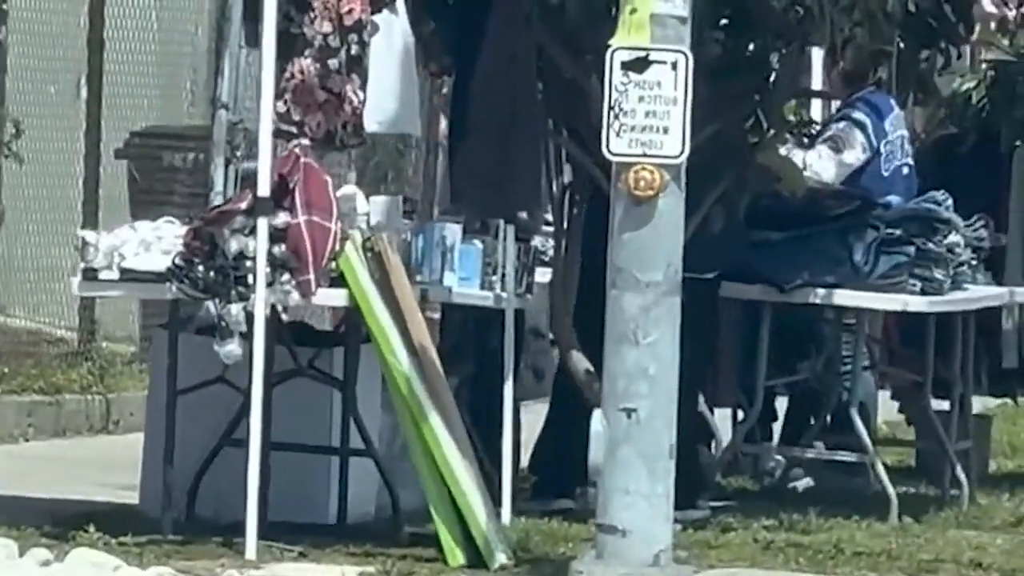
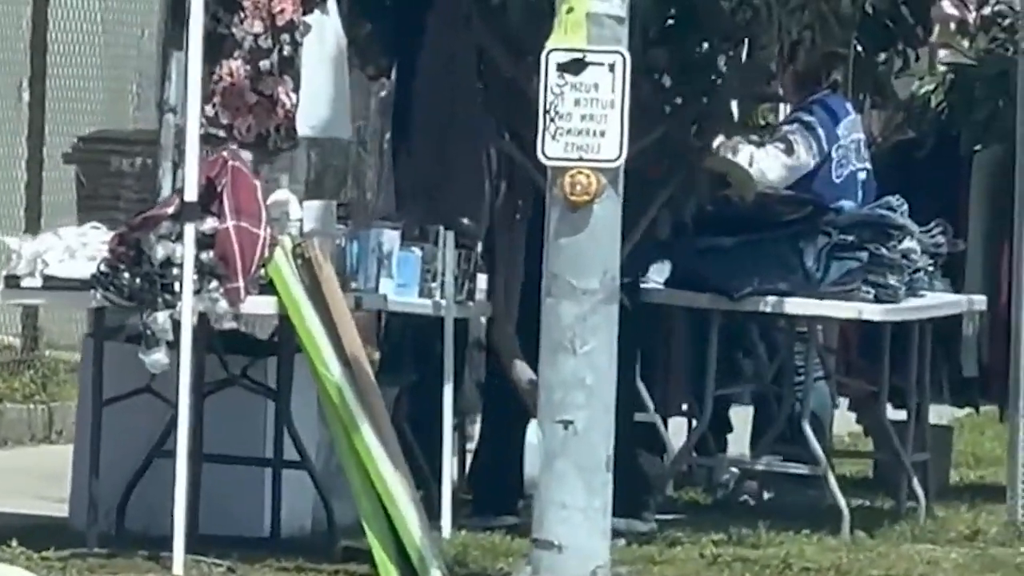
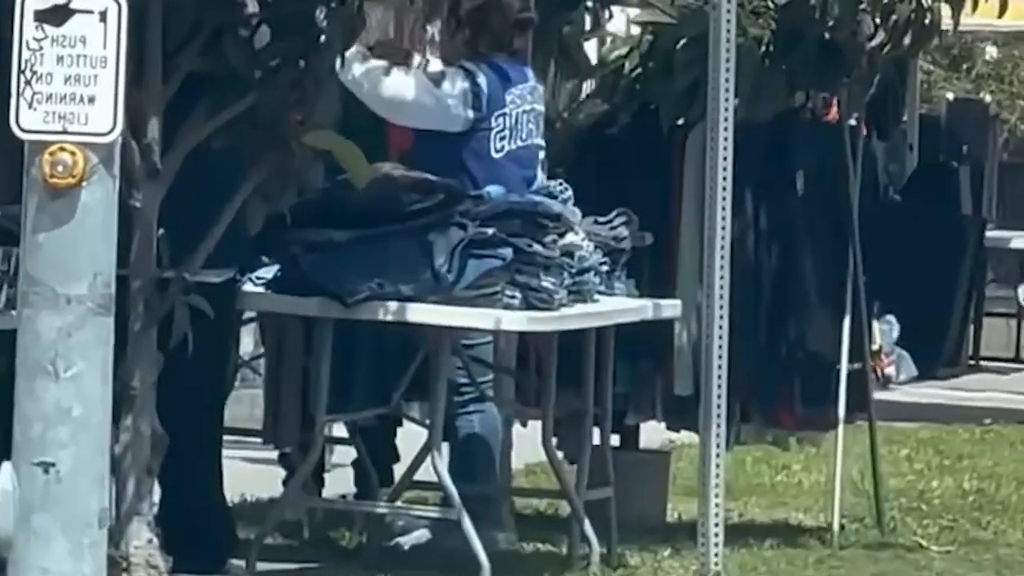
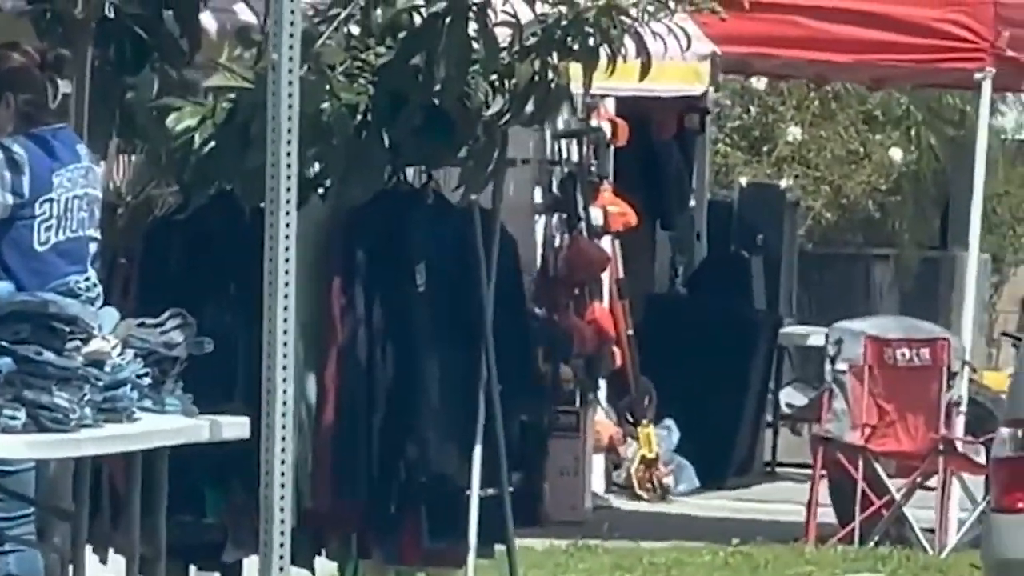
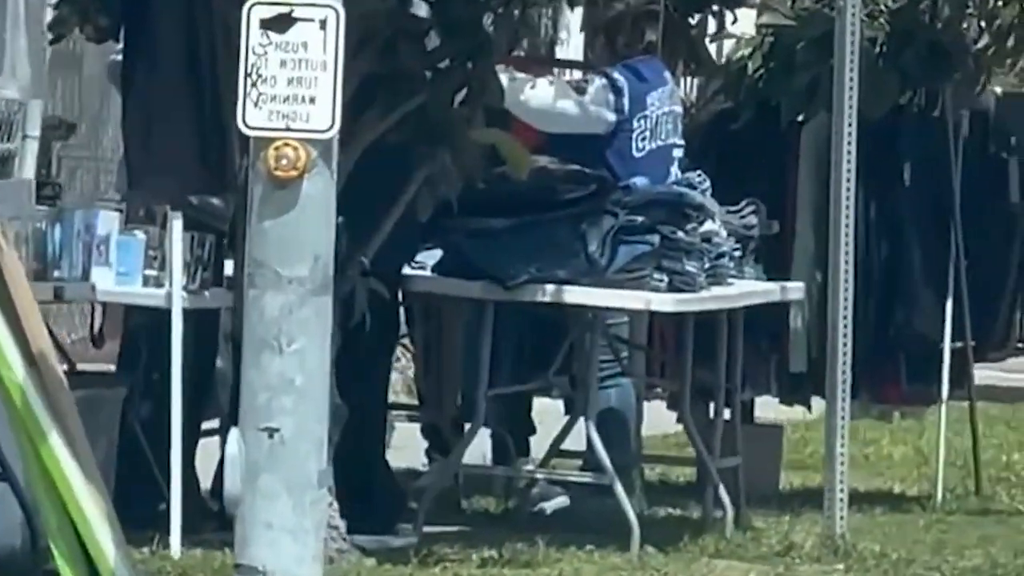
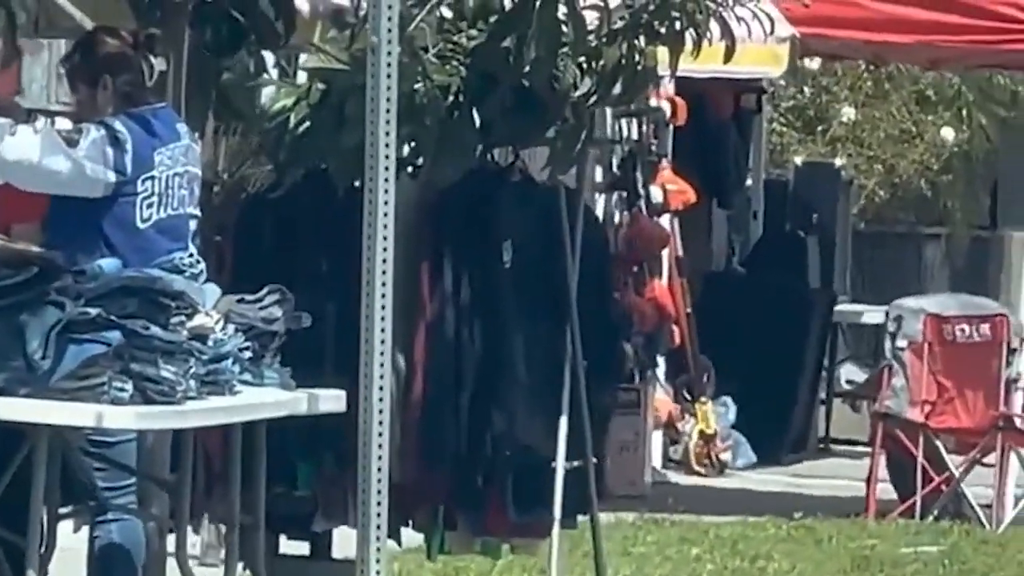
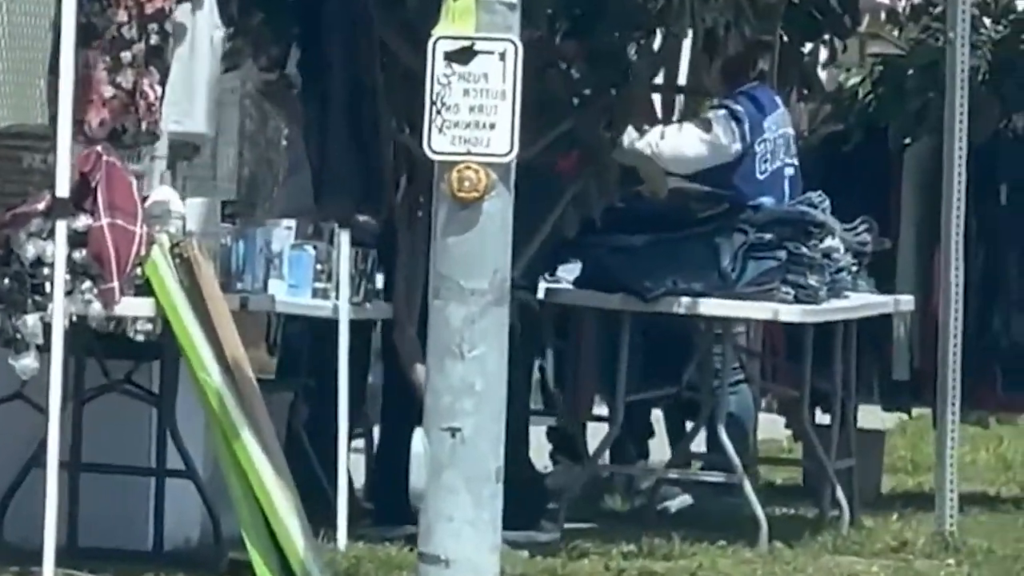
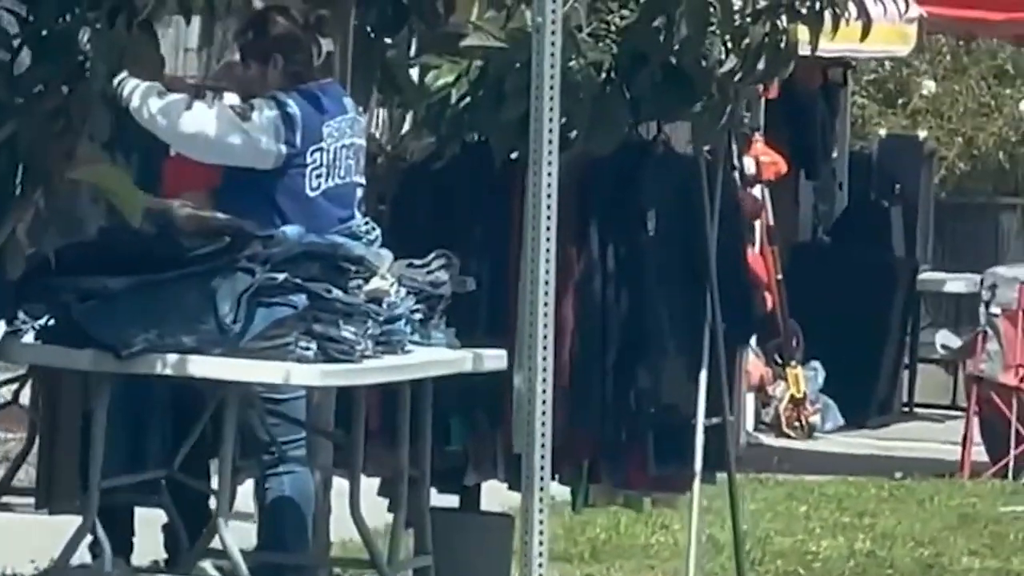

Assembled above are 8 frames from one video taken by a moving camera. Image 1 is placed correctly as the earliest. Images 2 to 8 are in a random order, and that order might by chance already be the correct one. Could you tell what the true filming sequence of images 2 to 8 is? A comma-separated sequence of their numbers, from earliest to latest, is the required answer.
2, 7, 5, 3, 8, 6, 4
